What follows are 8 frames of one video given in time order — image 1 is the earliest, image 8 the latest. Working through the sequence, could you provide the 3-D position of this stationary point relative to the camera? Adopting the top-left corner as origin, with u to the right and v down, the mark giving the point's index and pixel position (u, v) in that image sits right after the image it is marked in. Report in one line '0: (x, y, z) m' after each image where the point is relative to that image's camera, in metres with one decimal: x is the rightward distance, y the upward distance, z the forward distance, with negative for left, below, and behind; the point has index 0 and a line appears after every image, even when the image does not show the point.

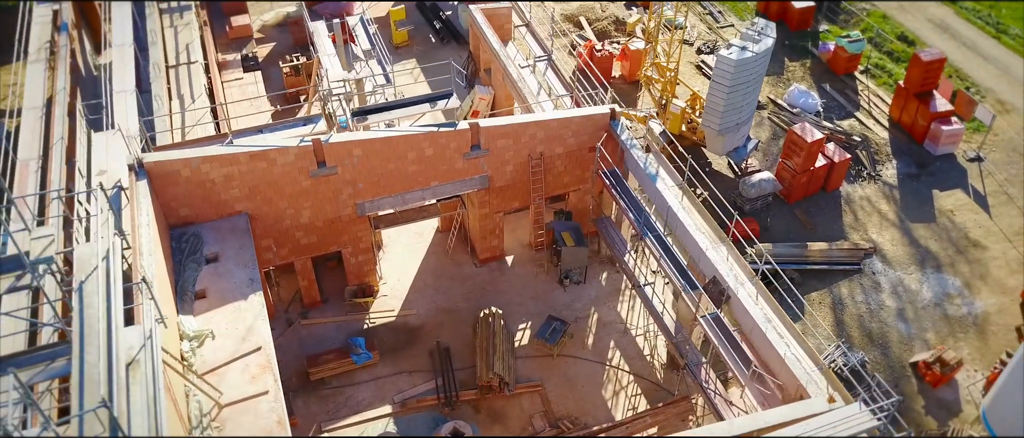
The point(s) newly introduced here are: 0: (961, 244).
0: (+10.4, -0.6, +19.2) m
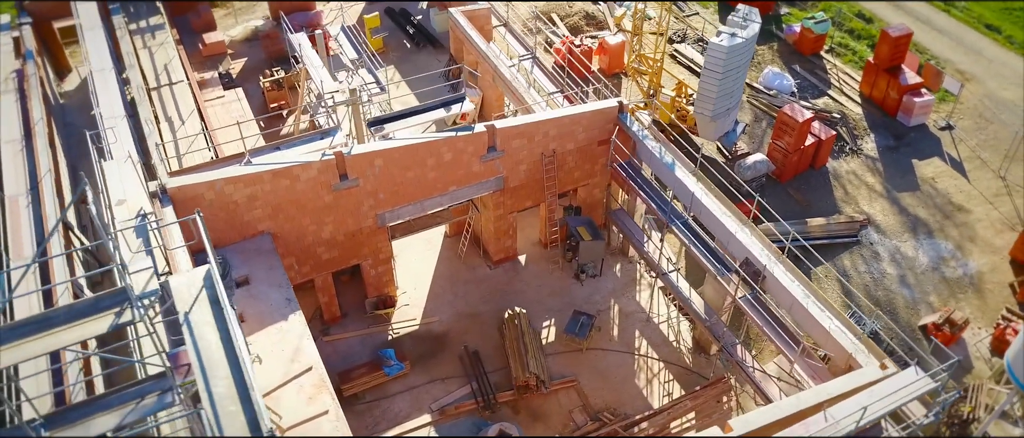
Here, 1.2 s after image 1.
0: (+10.5, +0.2, +20.1) m
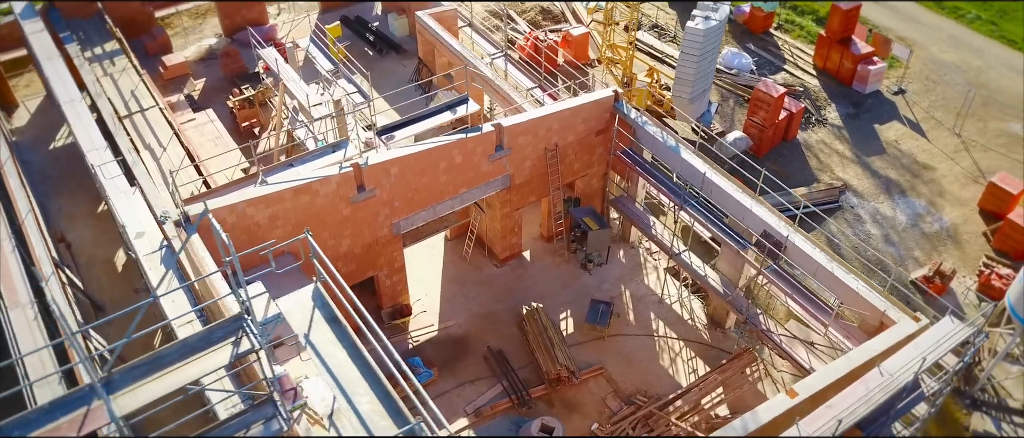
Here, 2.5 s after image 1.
0: (+10.2, +1.3, +21.2) m
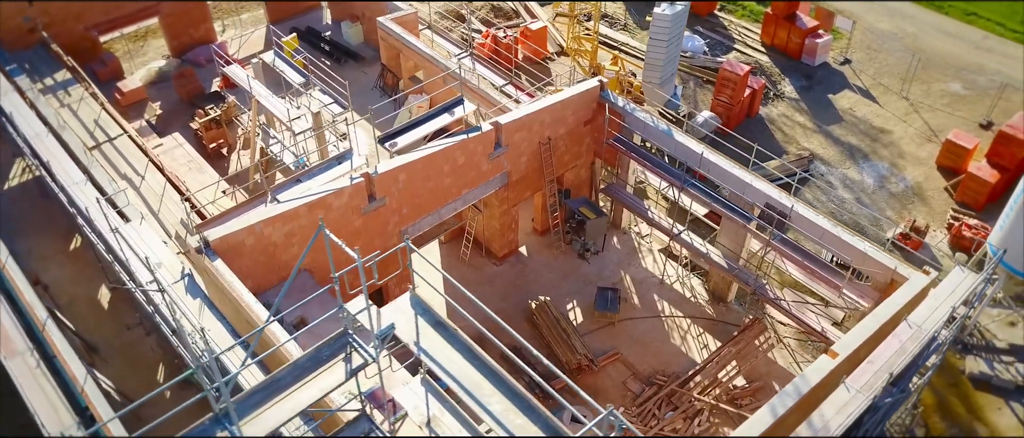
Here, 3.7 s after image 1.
0: (+9.6, +2.3, +22.3) m
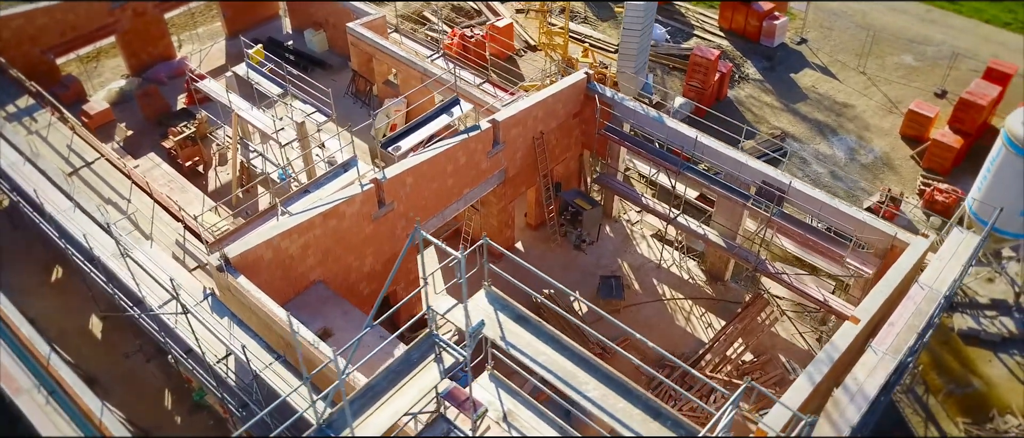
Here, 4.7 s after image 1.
0: (+8.9, +3.1, +23.1) m
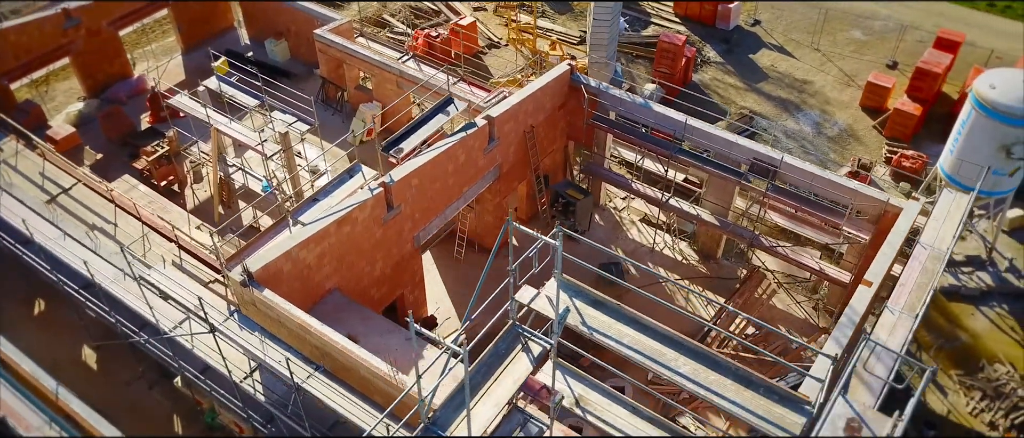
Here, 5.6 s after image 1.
0: (+8.1, +3.8, +23.8) m
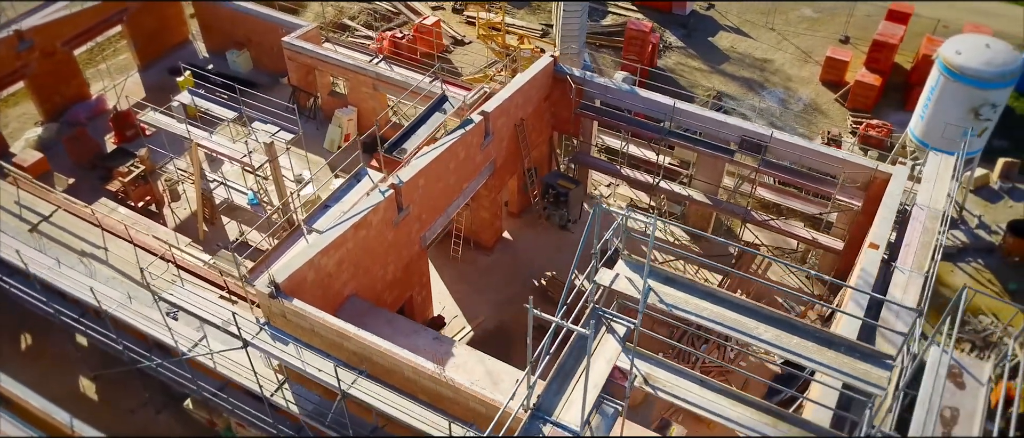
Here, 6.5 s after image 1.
0: (+7.2, +4.5, +24.5) m
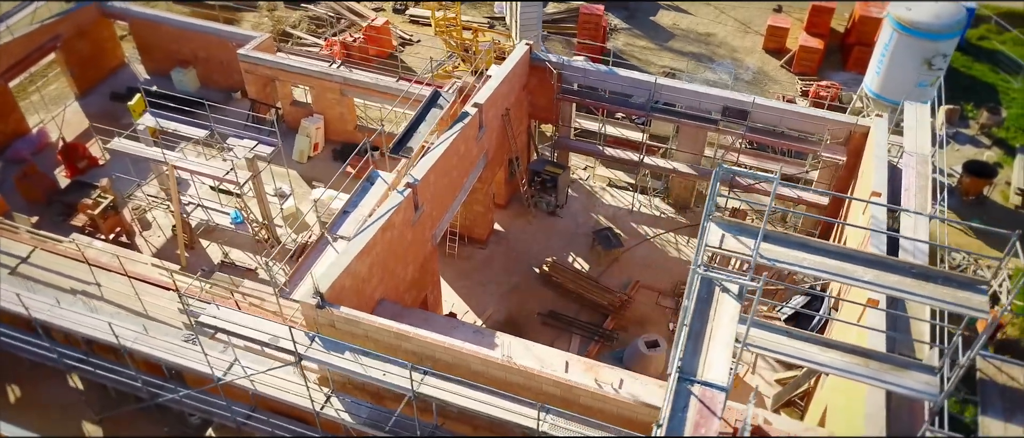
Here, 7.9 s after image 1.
0: (+5.8, +5.4, +25.3) m
